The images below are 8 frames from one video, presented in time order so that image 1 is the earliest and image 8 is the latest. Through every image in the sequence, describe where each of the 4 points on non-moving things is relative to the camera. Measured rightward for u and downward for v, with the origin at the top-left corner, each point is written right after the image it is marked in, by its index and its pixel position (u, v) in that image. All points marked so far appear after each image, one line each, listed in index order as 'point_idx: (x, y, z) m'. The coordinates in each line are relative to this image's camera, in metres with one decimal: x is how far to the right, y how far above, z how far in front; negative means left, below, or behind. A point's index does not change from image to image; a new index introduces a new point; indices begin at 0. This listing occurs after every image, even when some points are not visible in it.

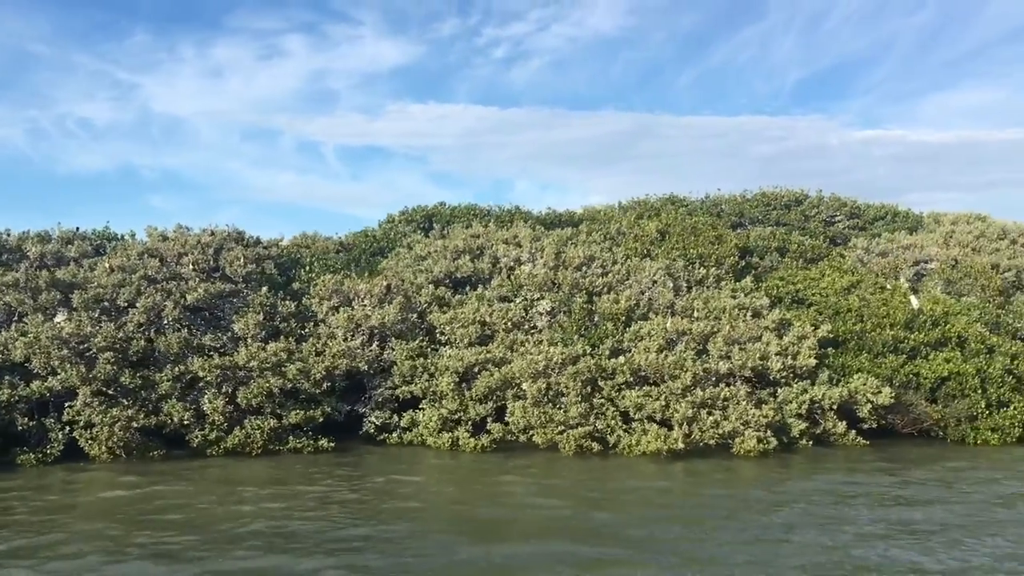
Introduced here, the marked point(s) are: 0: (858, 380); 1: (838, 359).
0: (+6.7, -1.8, +18.3) m
1: (+6.6, -1.4, +18.8) m
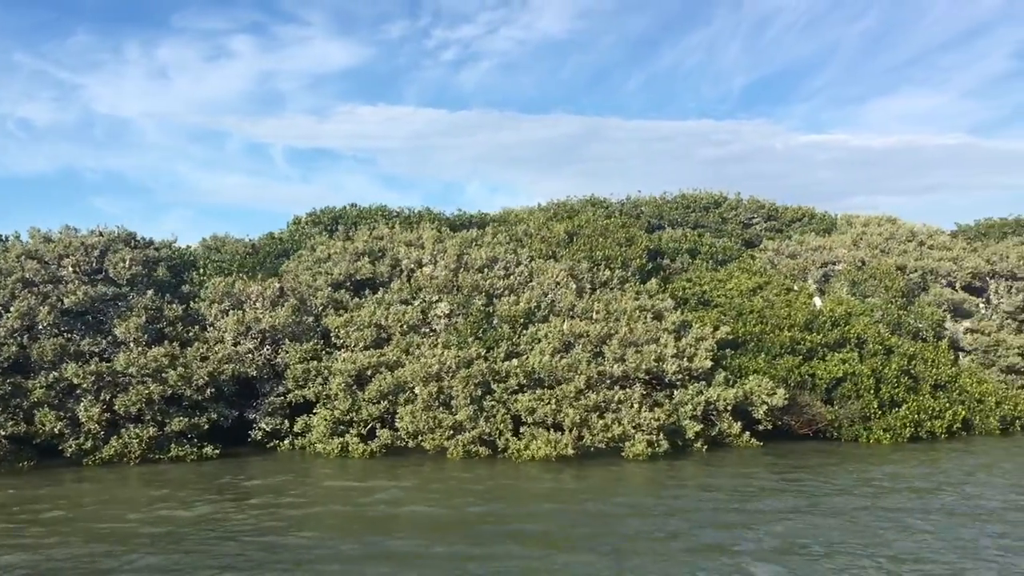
0: (+4.7, -1.8, +18.3) m
1: (+4.5, -1.5, +18.8) m
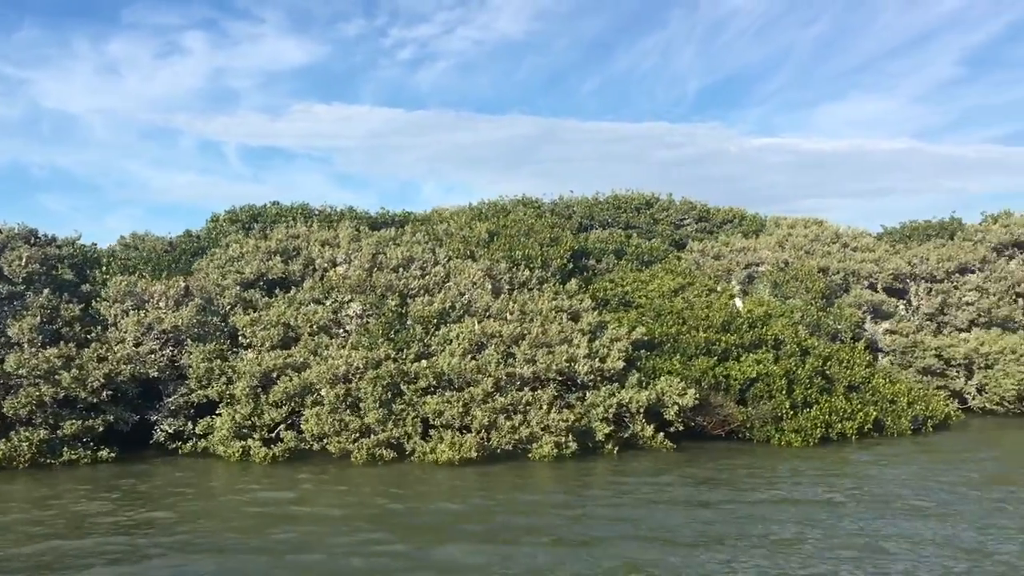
0: (+3.0, -1.8, +18.2) m
1: (+2.8, -1.5, +18.8) m
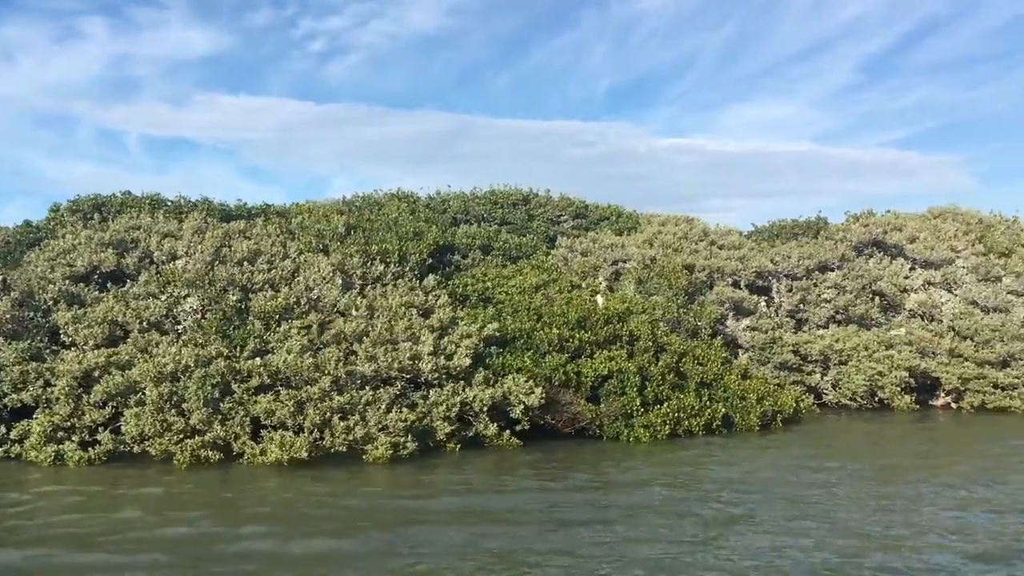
0: (0.0, -1.7, +17.9) m
1: (-0.3, -1.4, +18.4) m
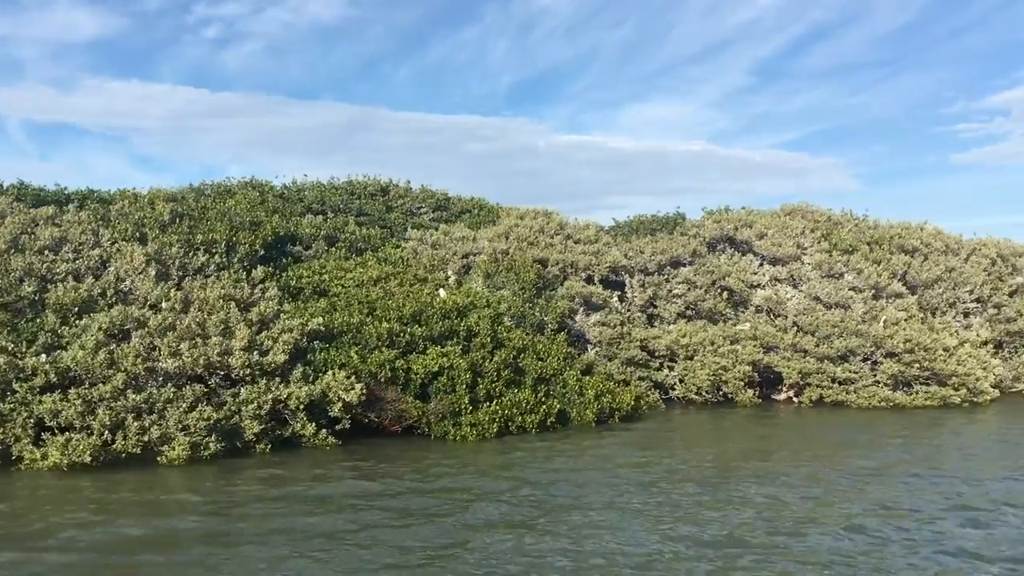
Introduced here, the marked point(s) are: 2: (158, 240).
0: (-3.3, -1.6, +17.2) m
1: (-3.6, -1.2, +17.6) m
2: (-7.3, +0.9, +19.4) m
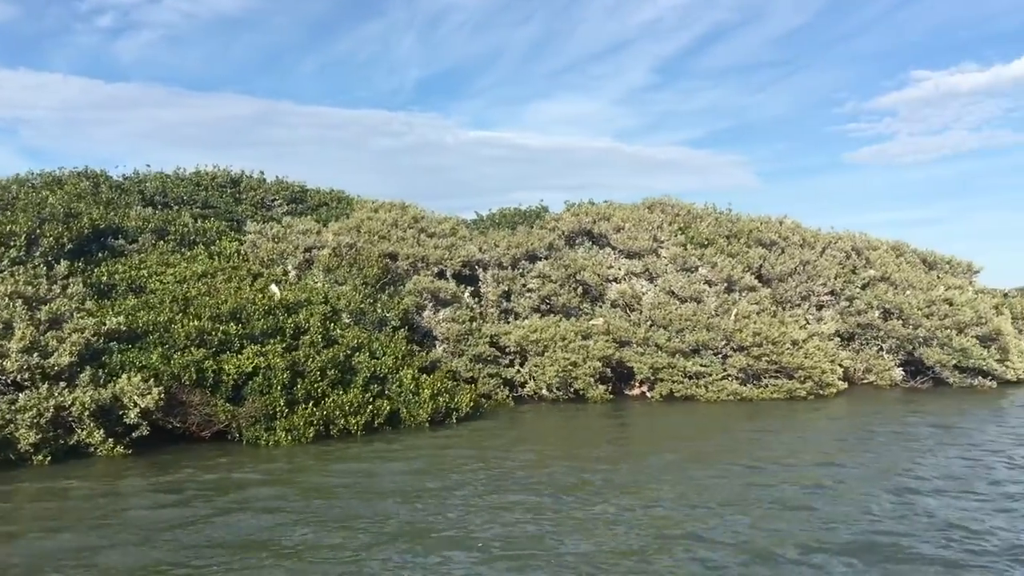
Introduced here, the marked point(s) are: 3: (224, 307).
0: (-6.5, -1.5, +15.8) m
1: (-6.8, -1.2, +16.3) m
2: (-10.8, +1.0, +17.6) m
3: (-5.7, -0.4, +18.5) m
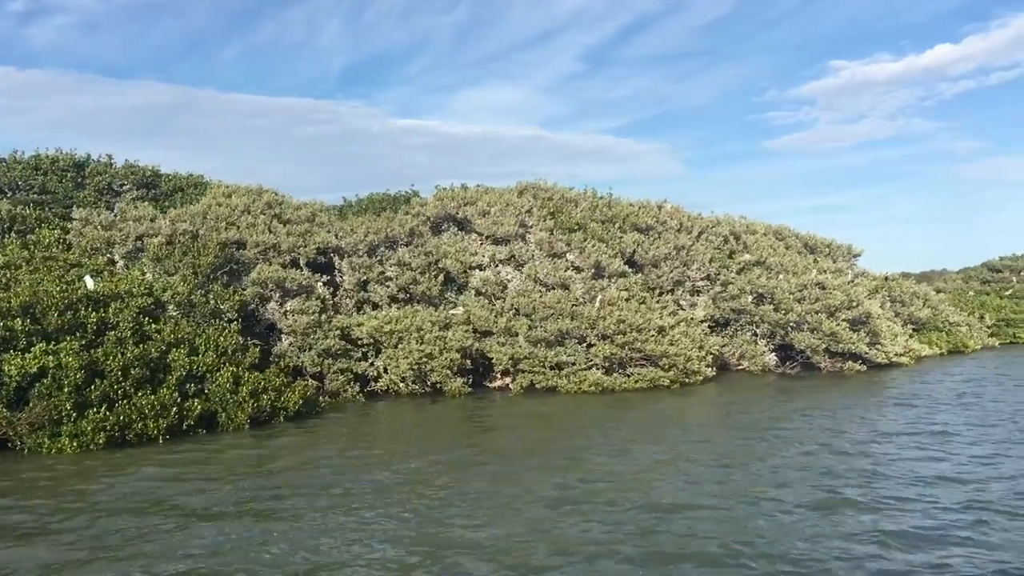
0: (-9.5, -1.4, +14.1) m
1: (-9.9, -1.1, +14.5) m
2: (-13.9, +1.1, +15.5) m
3: (-8.9, -0.3, +16.8) m
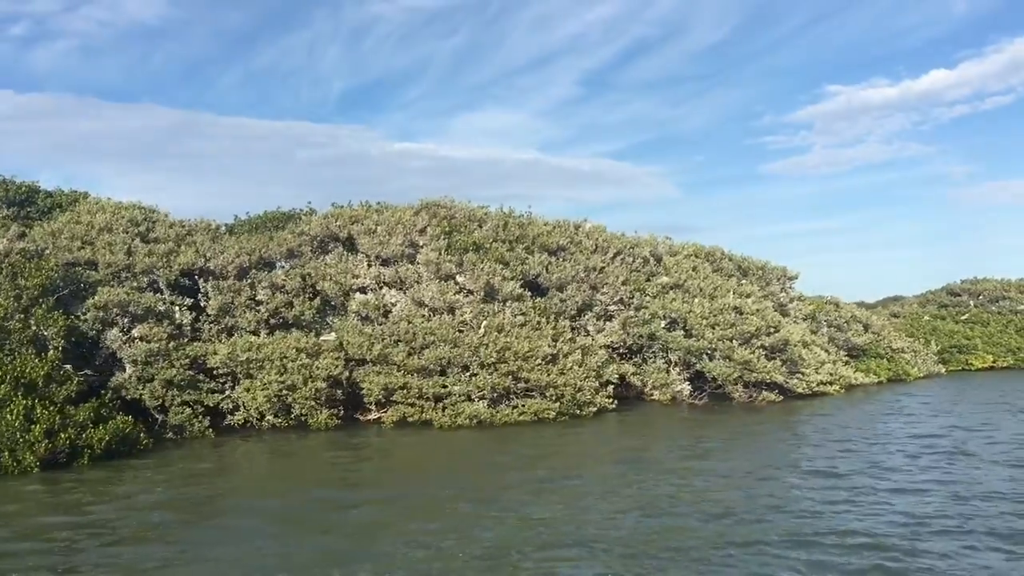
0: (-12.4, -1.8, +12.2) m
1: (-12.8, -1.4, +12.6) m
2: (-16.8, +0.7, +13.7) m
3: (-11.8, -0.7, +14.9) m
